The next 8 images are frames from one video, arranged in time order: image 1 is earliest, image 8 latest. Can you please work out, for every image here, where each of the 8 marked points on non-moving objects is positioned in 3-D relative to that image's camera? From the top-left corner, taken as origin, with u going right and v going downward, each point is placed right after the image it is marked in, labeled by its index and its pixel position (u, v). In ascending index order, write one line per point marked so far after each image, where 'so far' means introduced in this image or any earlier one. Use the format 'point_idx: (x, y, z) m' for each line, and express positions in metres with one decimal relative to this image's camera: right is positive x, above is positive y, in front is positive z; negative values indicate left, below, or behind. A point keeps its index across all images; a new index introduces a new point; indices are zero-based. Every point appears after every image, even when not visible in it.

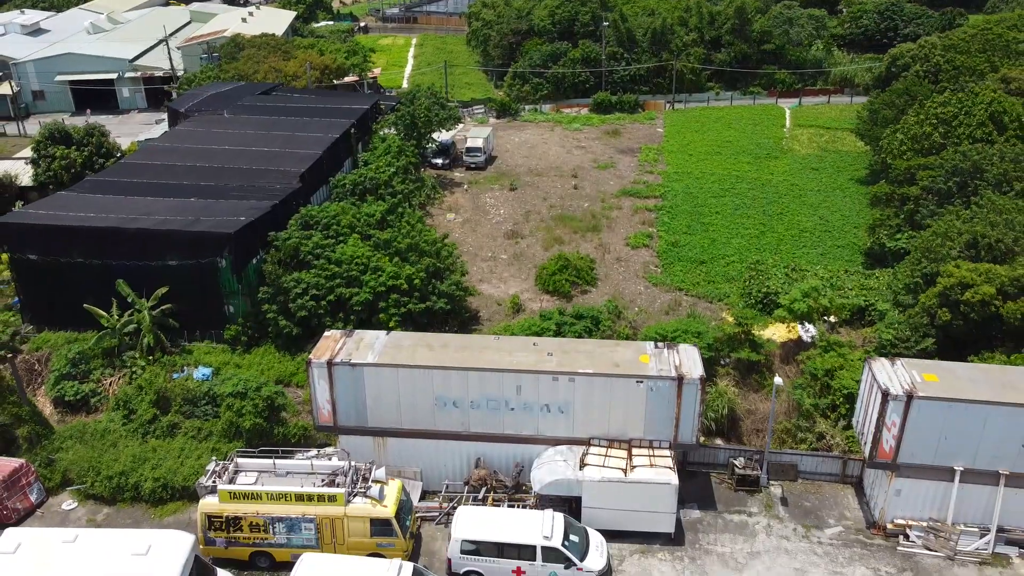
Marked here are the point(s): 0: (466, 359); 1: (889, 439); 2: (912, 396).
0: (-0.8, -1.2, +18.2) m
1: (+5.9, -2.4, +17.1) m
2: (+6.1, -1.6, +16.5) m
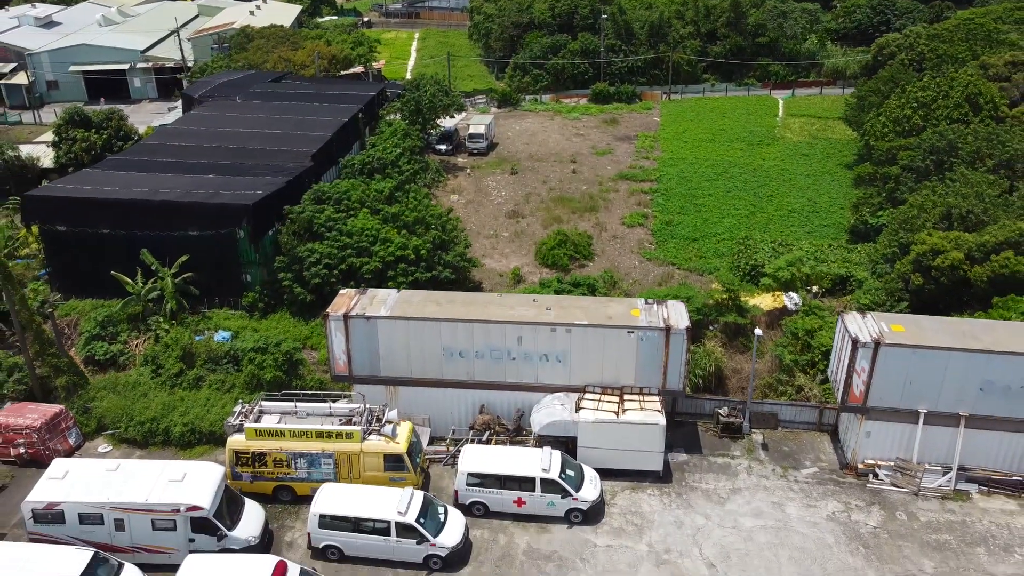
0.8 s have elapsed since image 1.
0: (-0.8, -0.4, +19.7) m
1: (+5.9, -1.6, +18.7) m
2: (+6.1, -0.9, +18.1) m
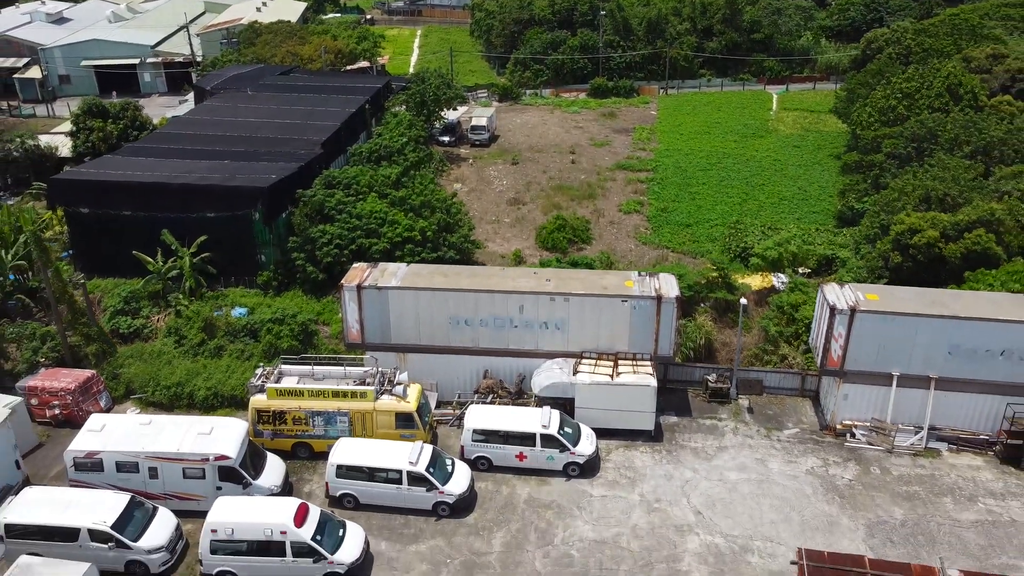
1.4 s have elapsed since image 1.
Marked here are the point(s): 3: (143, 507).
0: (-0.7, +0.1, +21.1) m
1: (+6.0, -1.1, +20.1) m
2: (+6.1, -0.4, +19.5) m
3: (-5.8, -3.4, +17.1) m
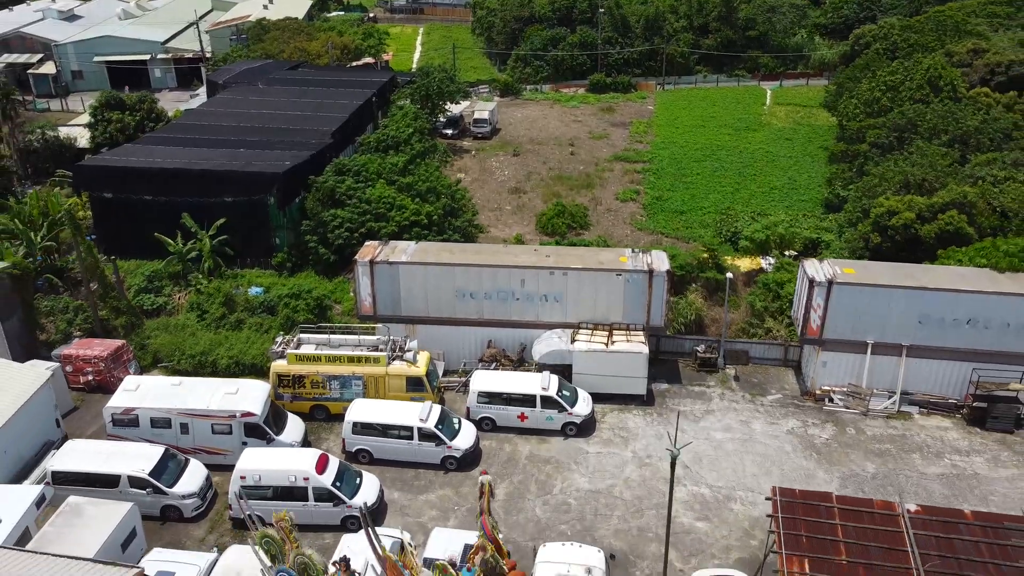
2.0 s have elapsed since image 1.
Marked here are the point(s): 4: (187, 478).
0: (-0.7, +0.6, +22.7) m
1: (+6.0, -0.6, +21.6) m
2: (+6.2, +0.1, +21.0) m
3: (-5.7, -2.9, +18.6) m
4: (-5.4, -3.2, +18.3) m
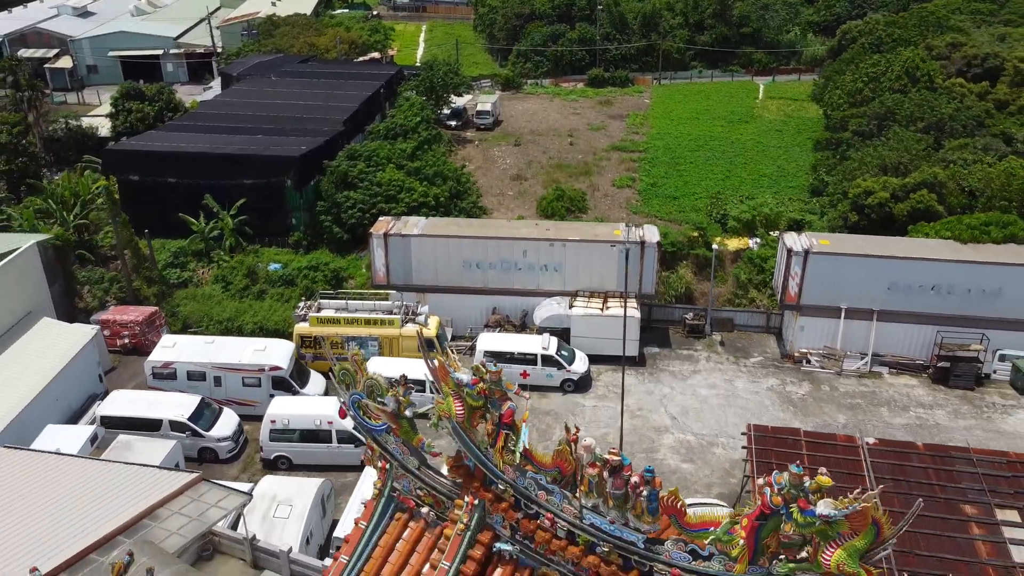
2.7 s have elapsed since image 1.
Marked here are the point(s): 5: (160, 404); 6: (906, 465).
0: (-0.6, +1.3, +24.6) m
1: (+6.1, 0.0, +23.5) m
2: (+6.2, +0.8, +23.0) m
3: (-5.7, -2.3, +20.5) m
4: (-5.4, -2.5, +20.2) m
5: (-6.5, -2.1, +20.0) m
6: (+5.9, -2.7, +16.4) m
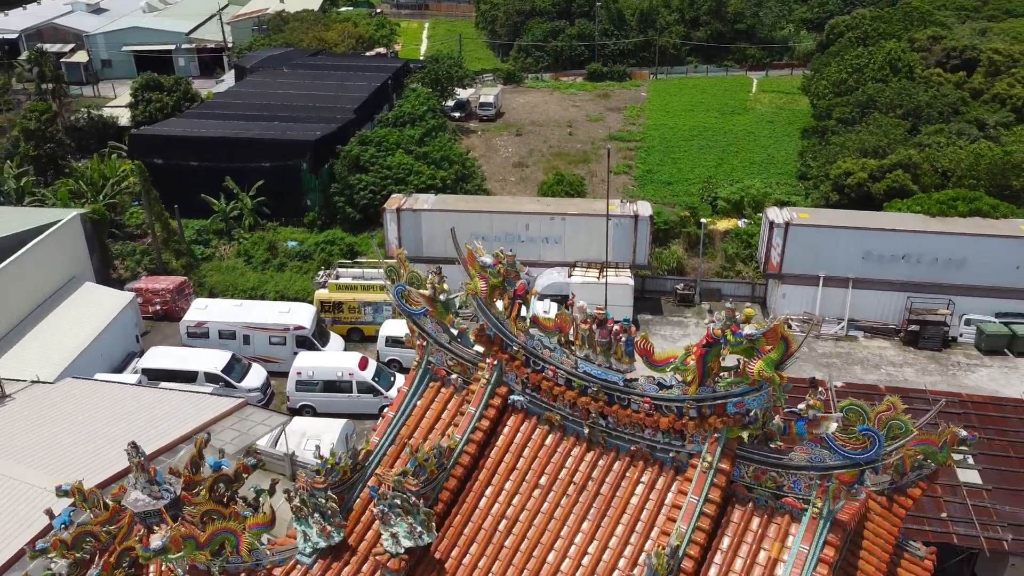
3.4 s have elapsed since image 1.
0: (-0.5, +2.0, +26.6) m
1: (+6.2, +0.8, +25.5) m
2: (+6.3, +1.5, +24.9) m
3: (-5.6, -1.5, +22.5) m
4: (-5.3, -1.8, +22.1) m
5: (-6.4, -1.4, +22.0) m
6: (+6.0, -1.9, +18.3) m
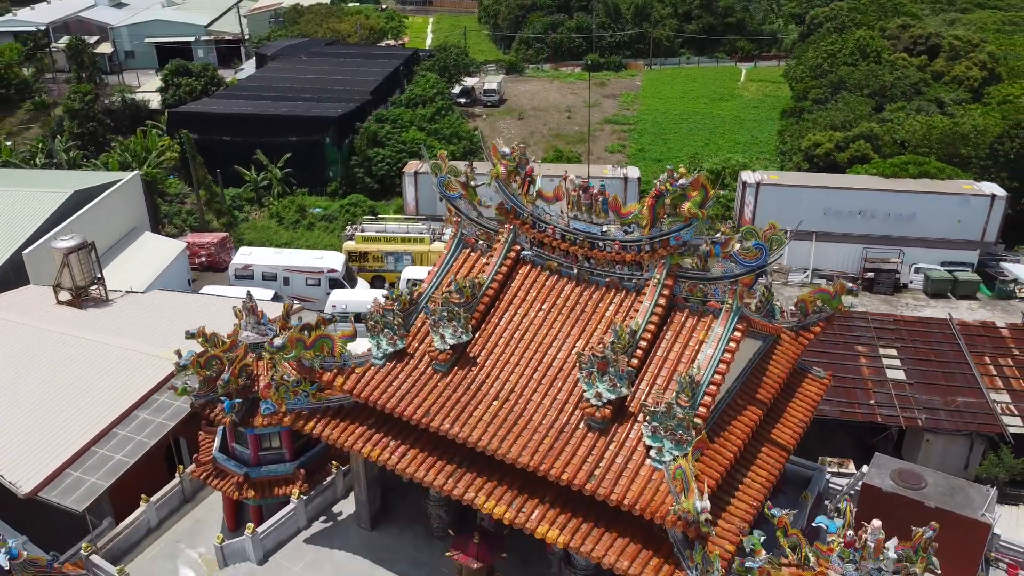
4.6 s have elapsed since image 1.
0: (-0.4, +3.2, +30.0) m
1: (+6.3, +2.0, +29.0) m
2: (+6.4, +2.7, +28.4) m
3: (-5.5, -0.3, +25.9) m
4: (-5.2, -0.5, +25.6) m
5: (-6.3, -0.2, +25.4) m
6: (+6.1, -0.7, +21.8) m
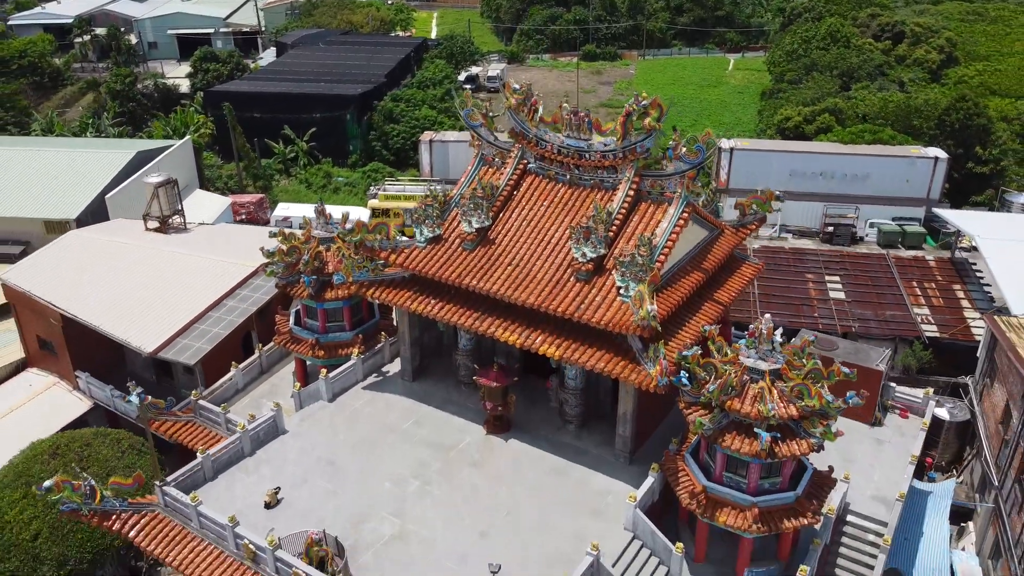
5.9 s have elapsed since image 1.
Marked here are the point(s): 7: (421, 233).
0: (-0.3, +4.7, +34.0) m
1: (+6.4, +3.4, +32.9) m
2: (+6.6, +4.2, +32.4) m
3: (-5.4, +1.1, +29.9) m
4: (-5.1, +0.9, +29.6) m
5: (-6.1, +1.3, +29.4) m
6: (+6.2, +0.7, +25.8) m
7: (-1.3, +0.8, +15.6) m
